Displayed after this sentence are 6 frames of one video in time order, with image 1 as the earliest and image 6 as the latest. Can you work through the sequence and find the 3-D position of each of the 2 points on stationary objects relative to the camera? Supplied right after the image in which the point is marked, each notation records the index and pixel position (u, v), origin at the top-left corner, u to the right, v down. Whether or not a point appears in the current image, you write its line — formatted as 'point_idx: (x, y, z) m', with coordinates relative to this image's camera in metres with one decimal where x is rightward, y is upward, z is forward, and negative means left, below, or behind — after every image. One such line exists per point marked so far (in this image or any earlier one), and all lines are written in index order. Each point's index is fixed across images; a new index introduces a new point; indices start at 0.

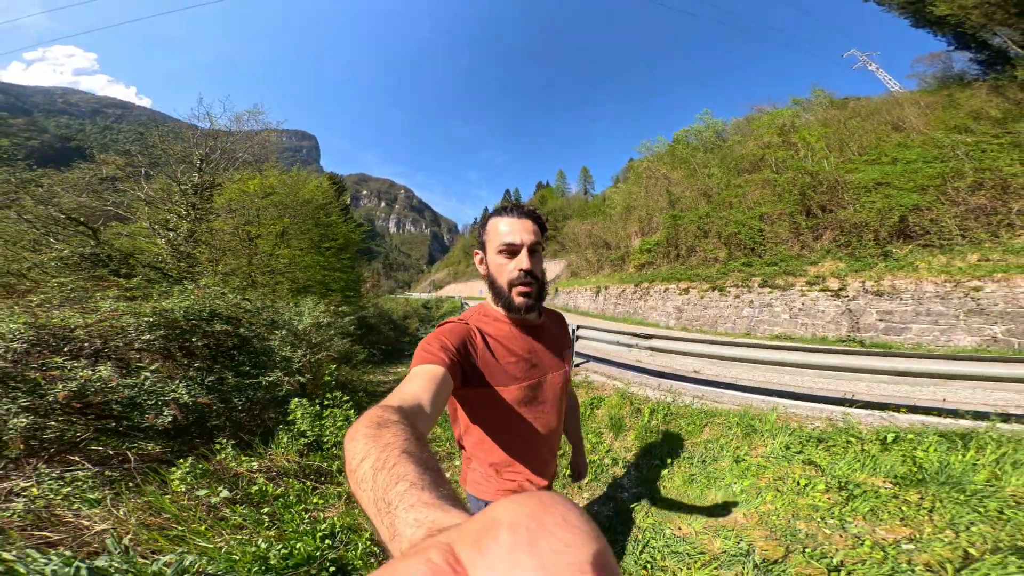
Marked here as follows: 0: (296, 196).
0: (-12.2, +4.5, +17.2) m
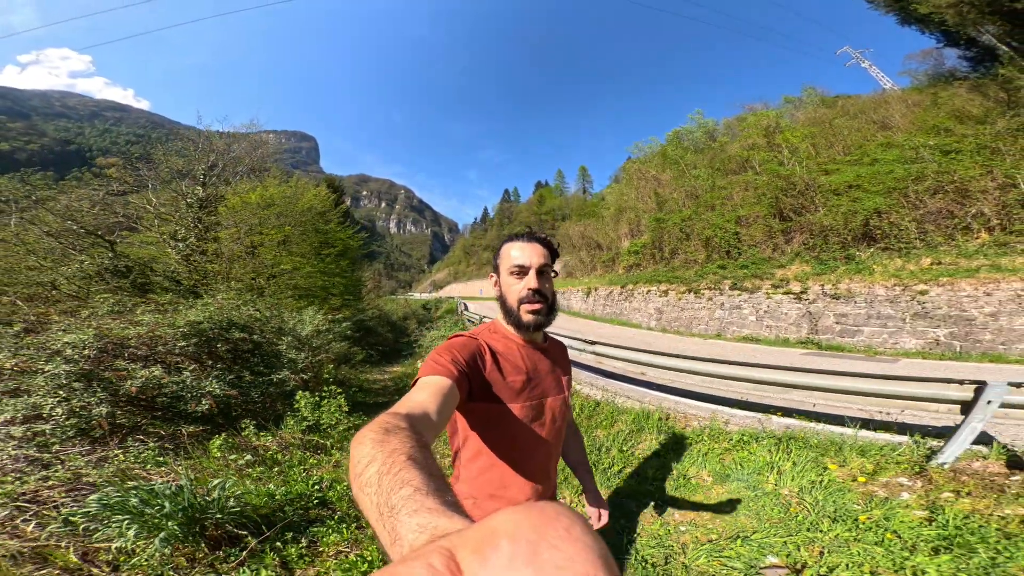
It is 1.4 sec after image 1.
0: (-12.4, +4.4, +17.3) m
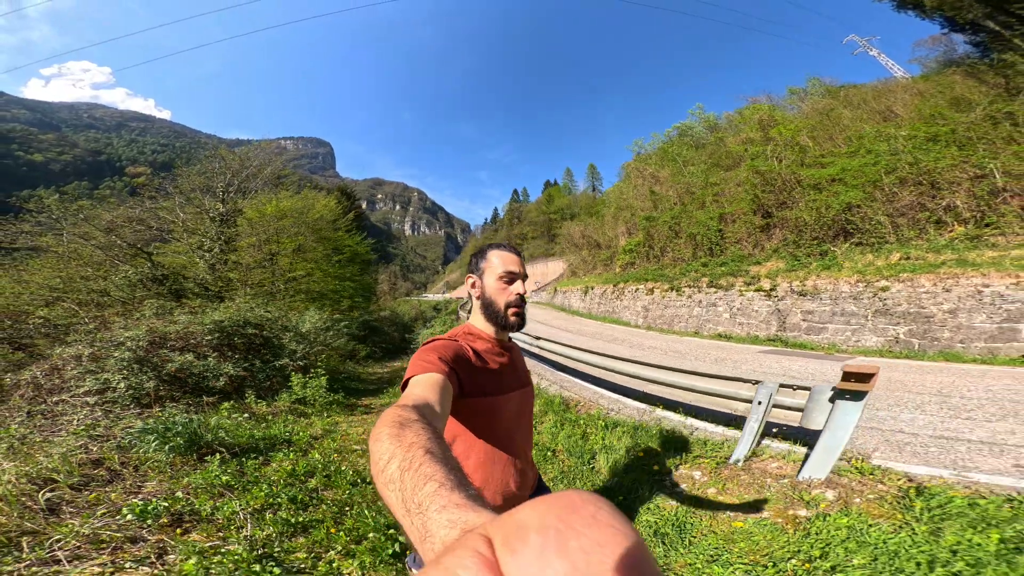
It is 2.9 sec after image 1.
0: (-12.2, +4.3, +17.7) m
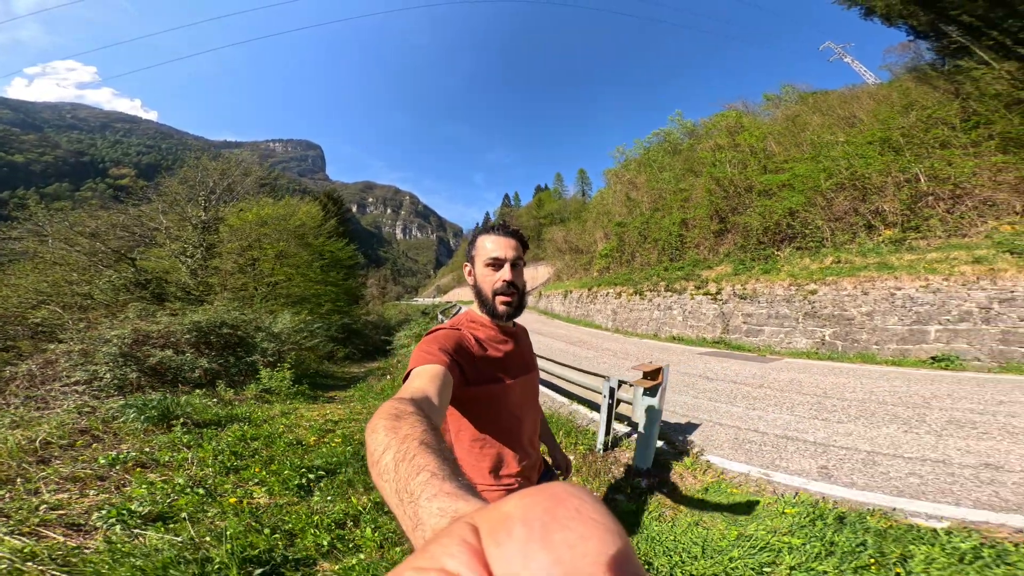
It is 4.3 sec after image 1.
0: (-12.9, +4.1, +17.4) m
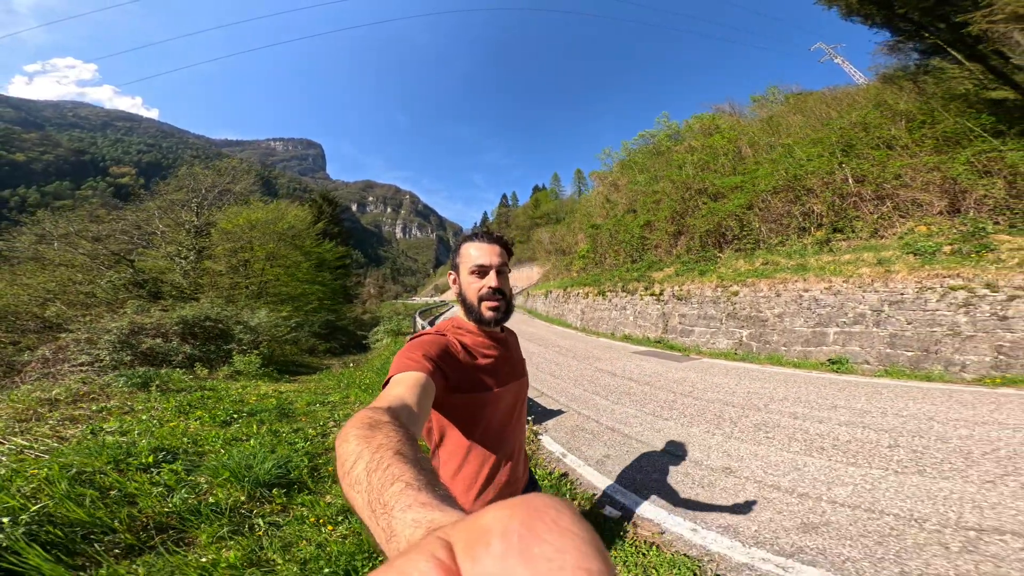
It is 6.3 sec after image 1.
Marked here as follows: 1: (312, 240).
0: (-13.0, +4.1, +17.2) m
1: (-12.4, +3.2, +19.1) m
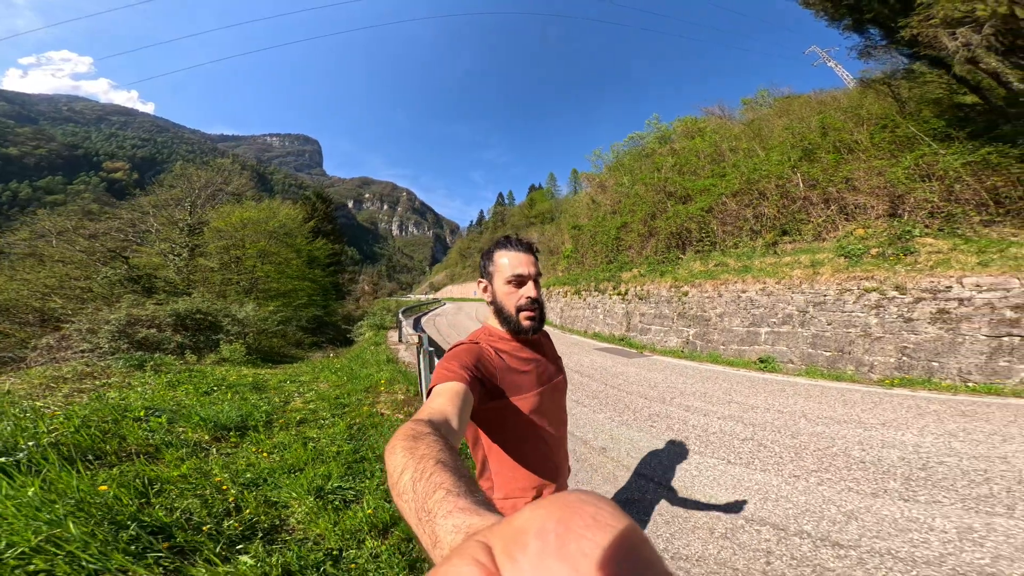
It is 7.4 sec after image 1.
0: (-13.6, +4.3, +17.0) m
1: (-13.0, +3.4, +18.9) m
